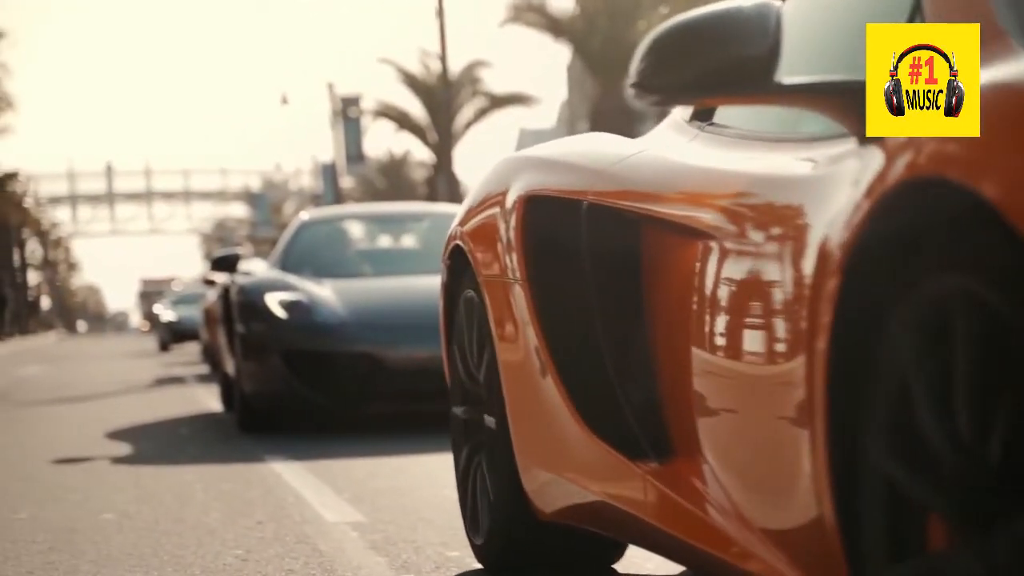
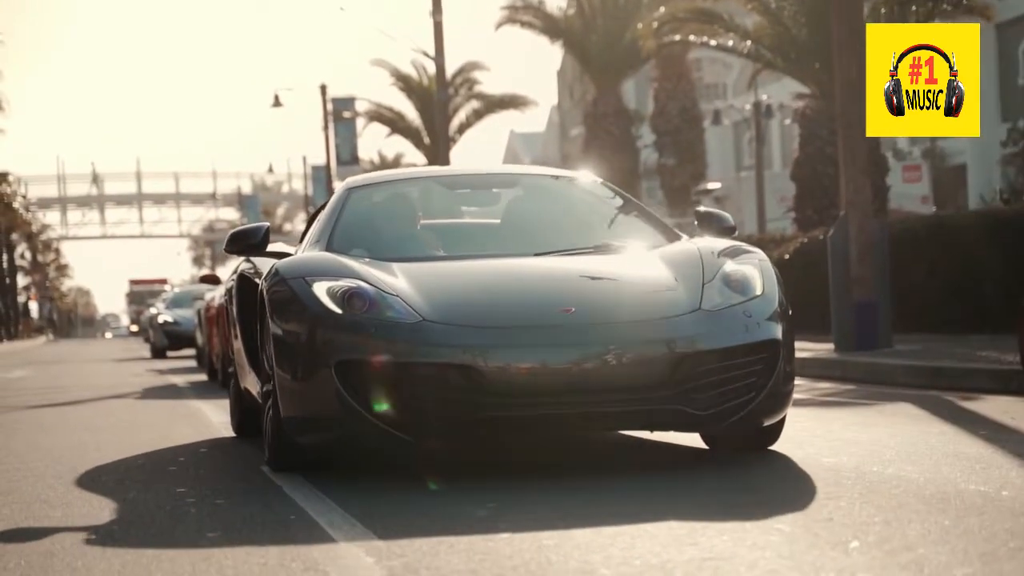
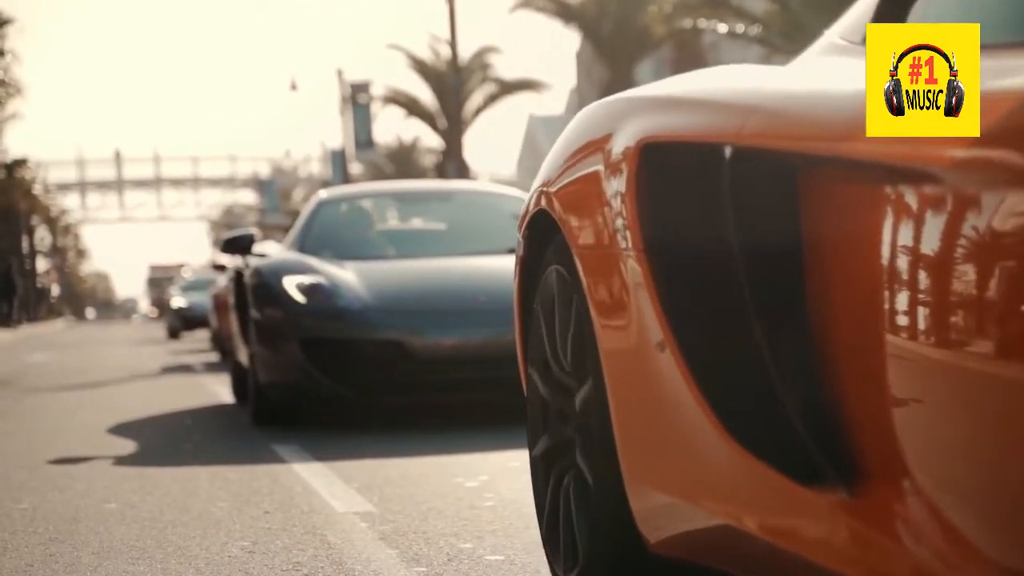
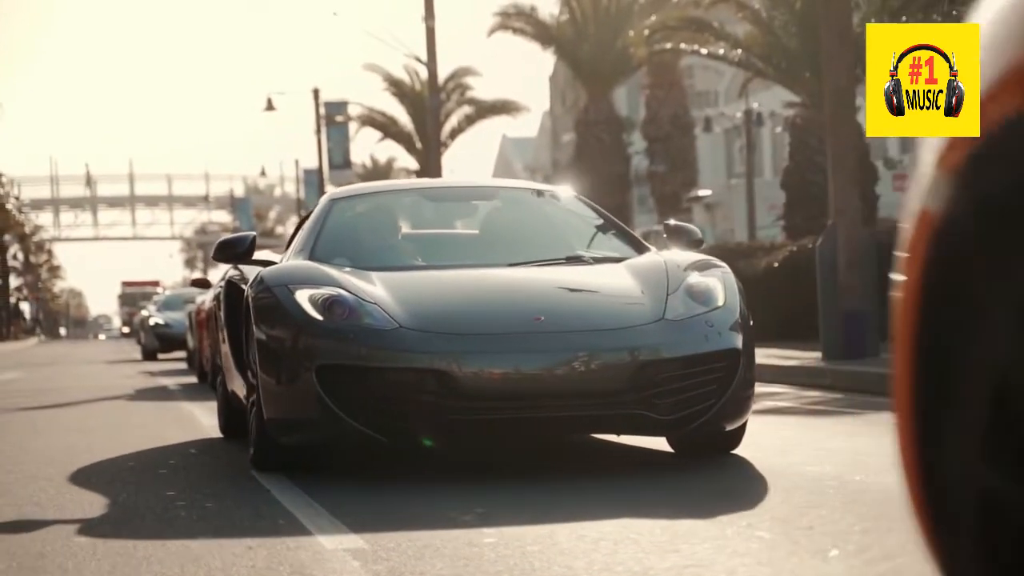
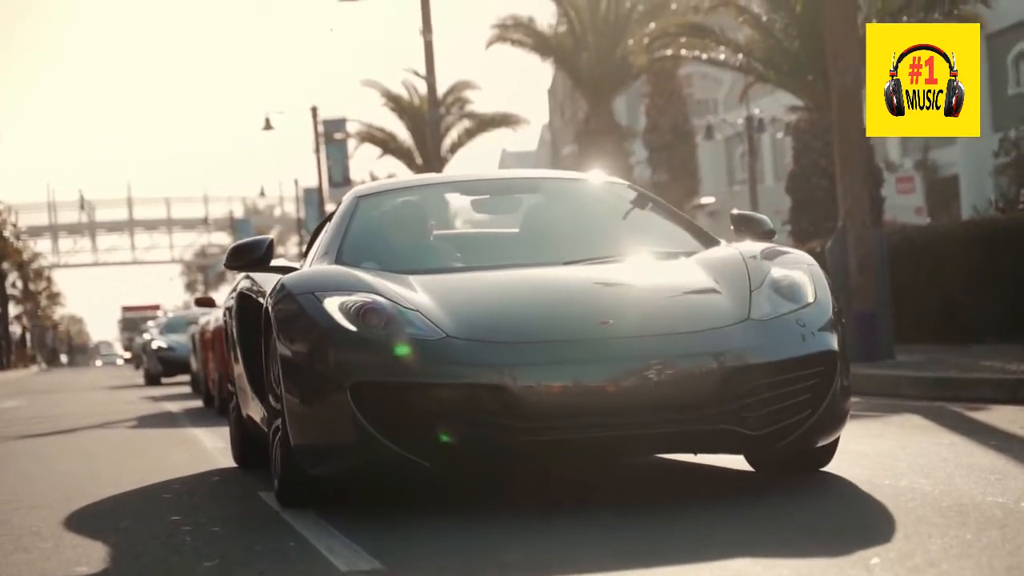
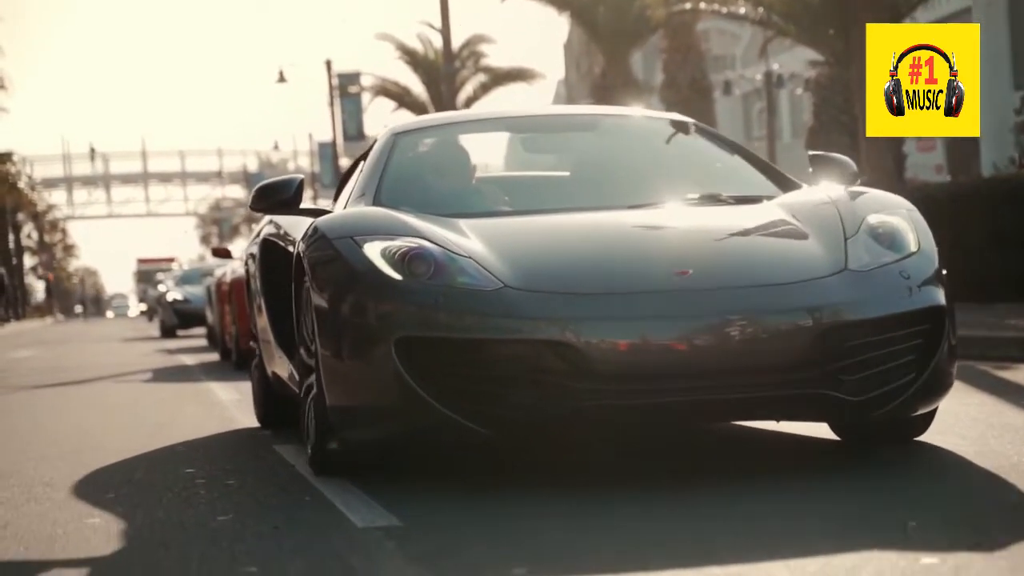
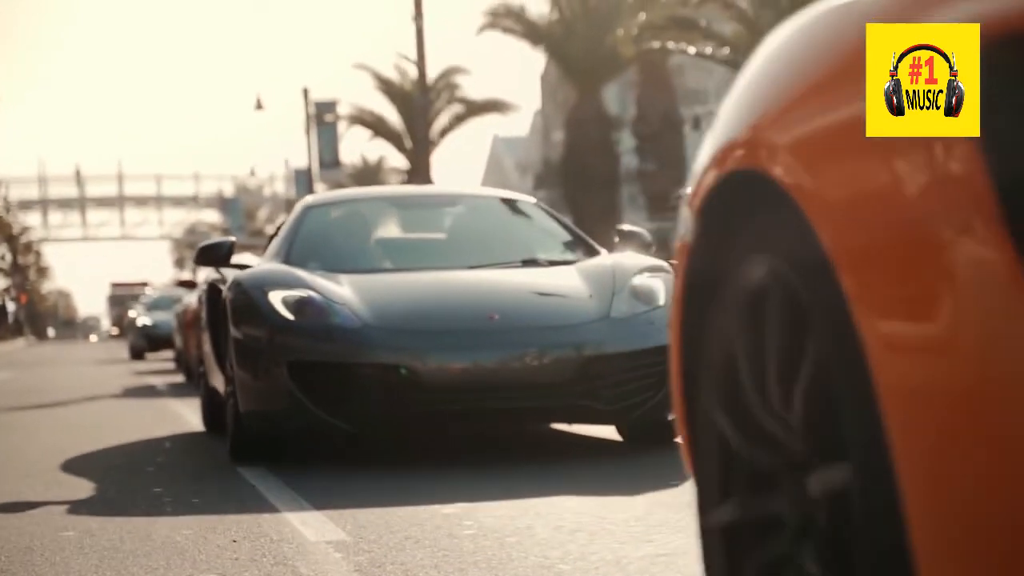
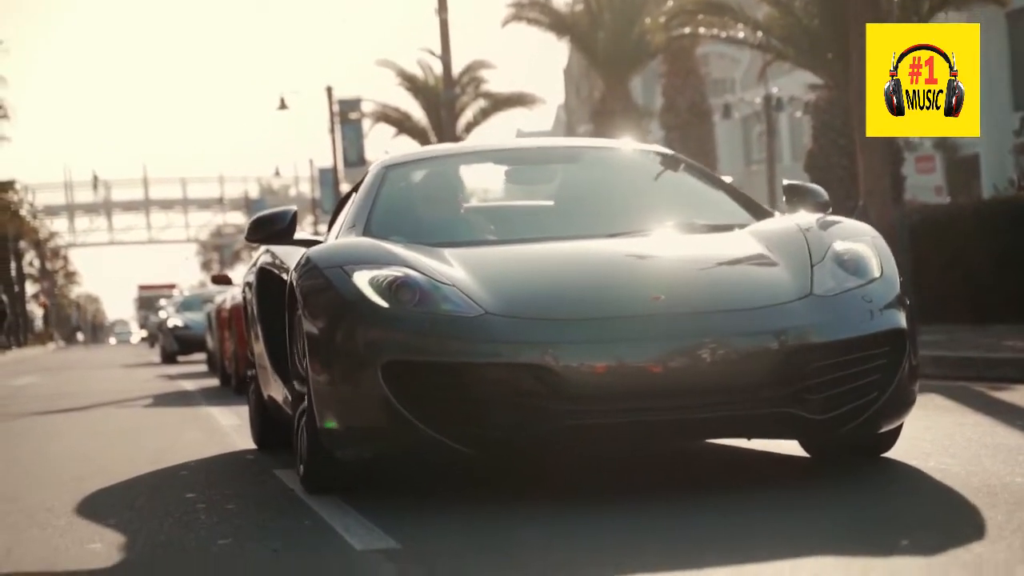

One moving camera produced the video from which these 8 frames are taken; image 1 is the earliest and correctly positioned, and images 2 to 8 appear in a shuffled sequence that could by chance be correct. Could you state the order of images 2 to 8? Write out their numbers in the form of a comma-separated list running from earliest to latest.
3, 7, 4, 2, 5, 8, 6
